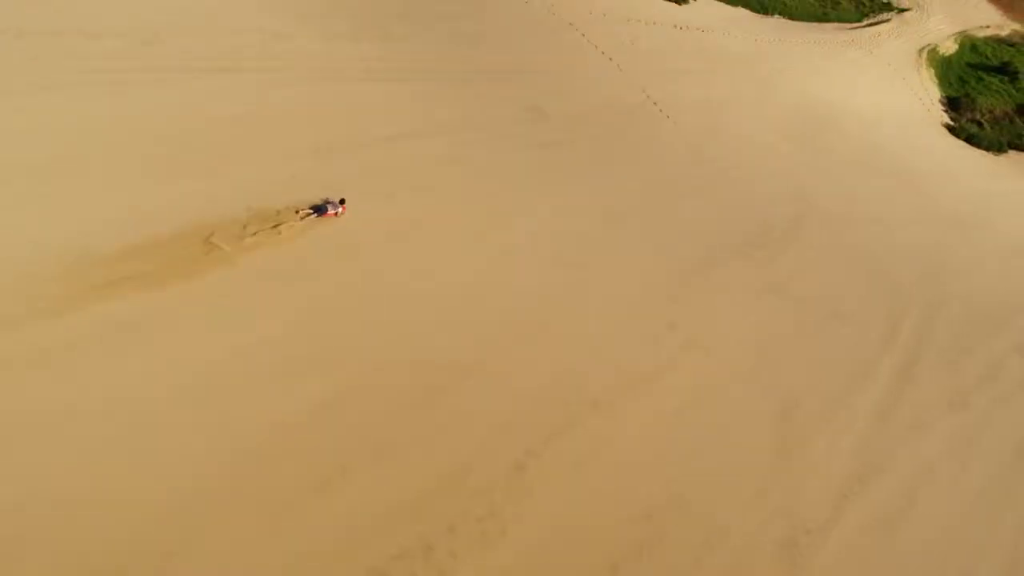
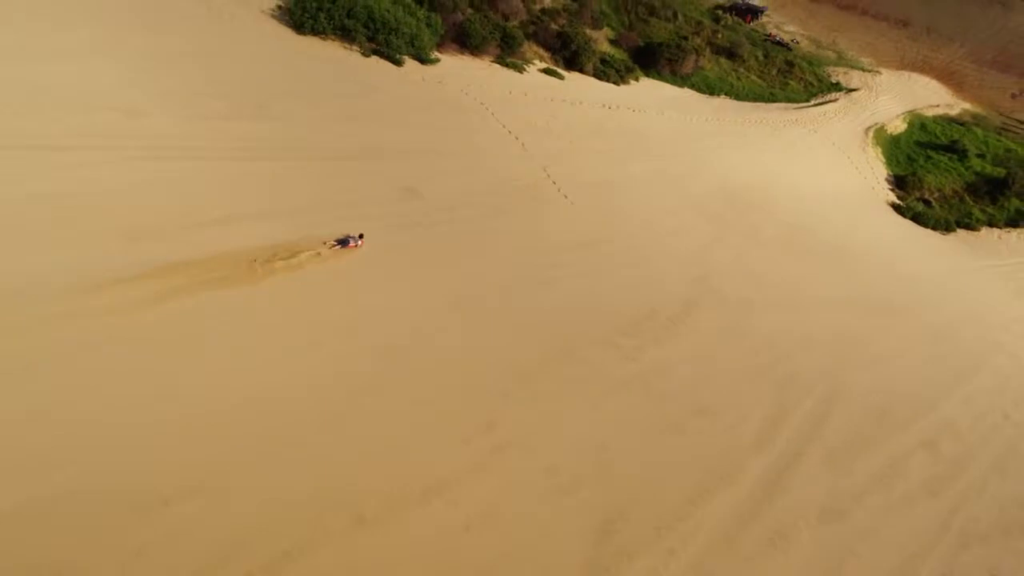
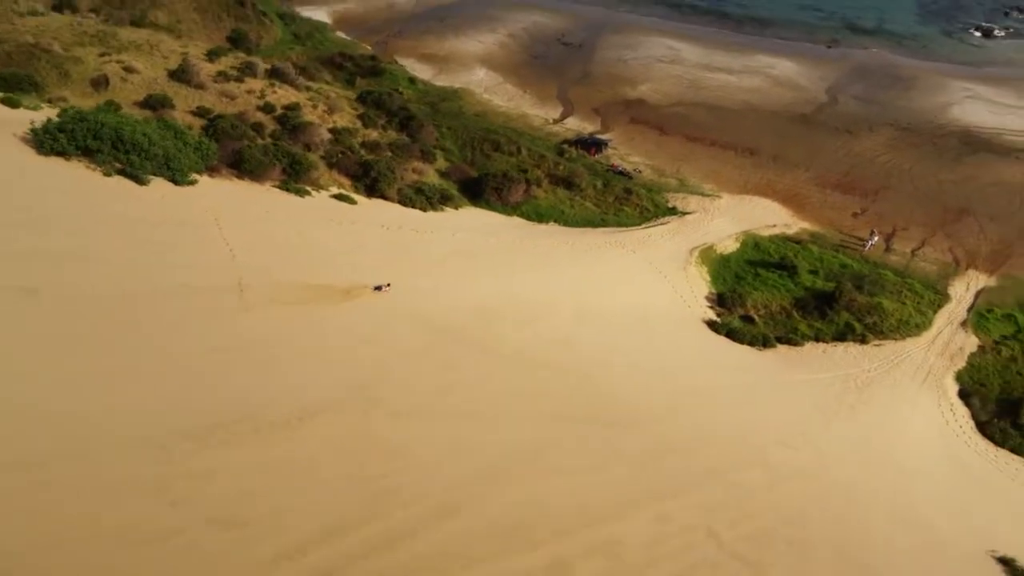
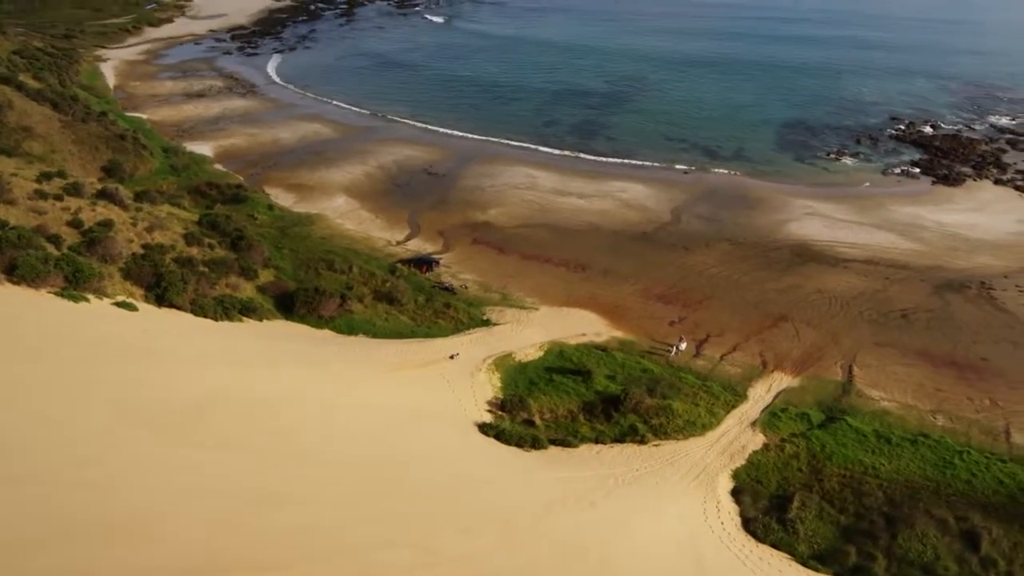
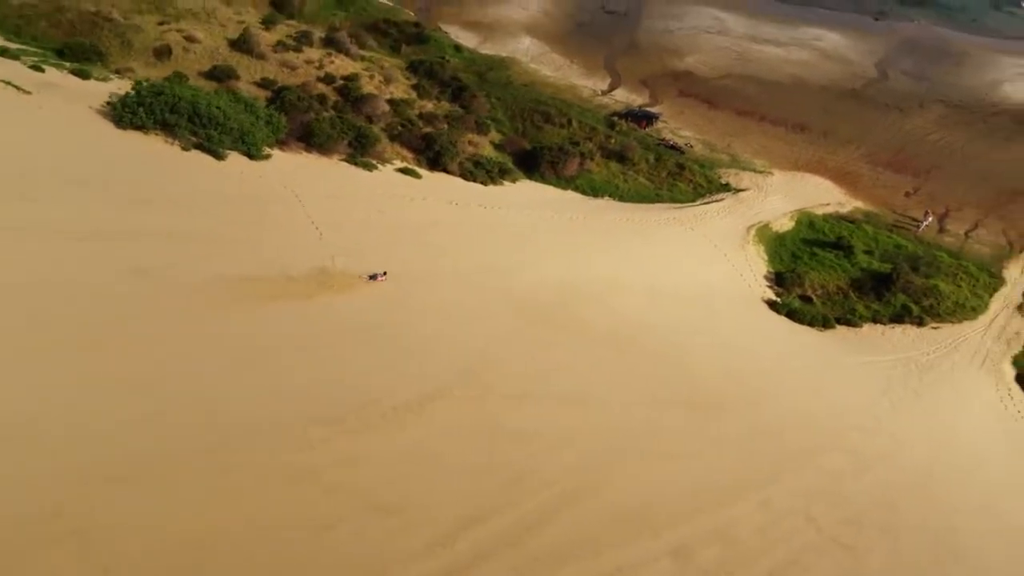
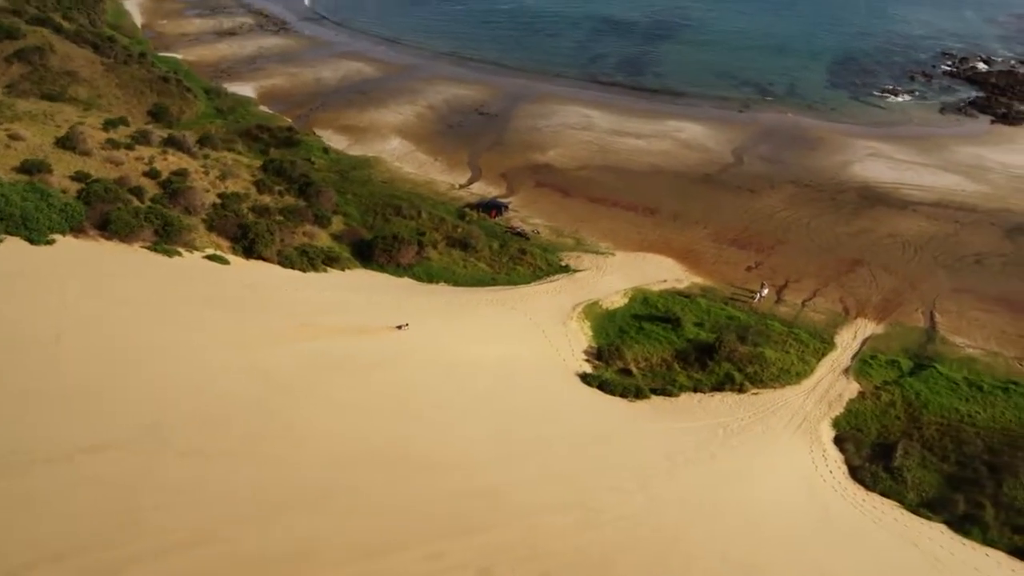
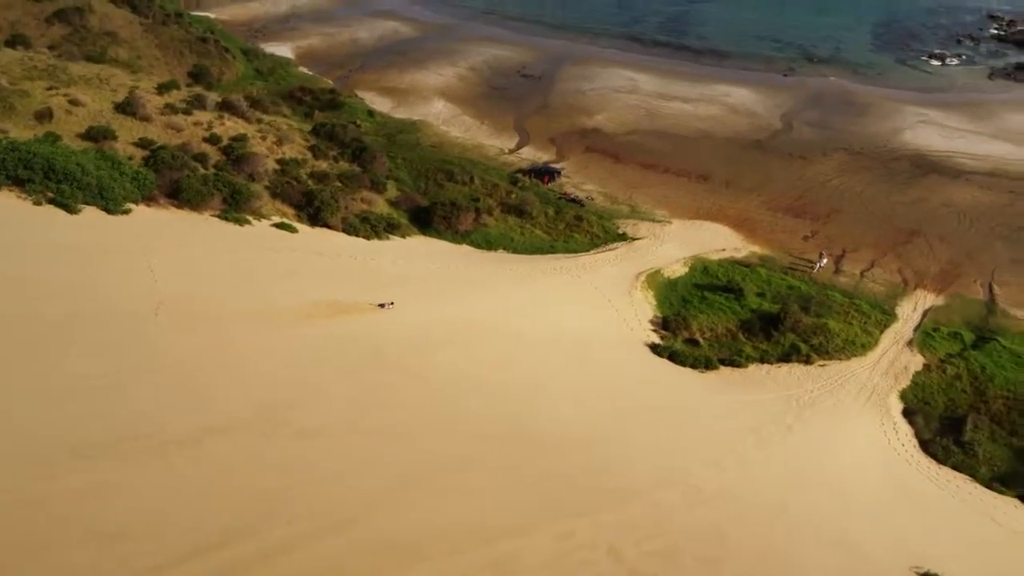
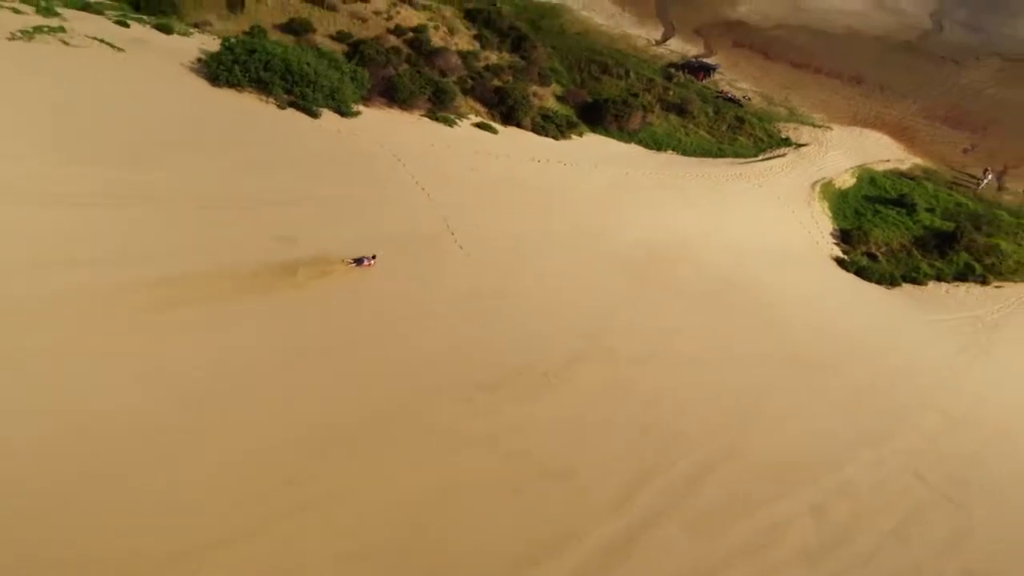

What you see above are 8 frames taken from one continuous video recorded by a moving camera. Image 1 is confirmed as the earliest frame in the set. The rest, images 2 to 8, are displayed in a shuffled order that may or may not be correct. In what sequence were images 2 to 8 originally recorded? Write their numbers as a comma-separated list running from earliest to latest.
2, 8, 5, 3, 7, 6, 4
